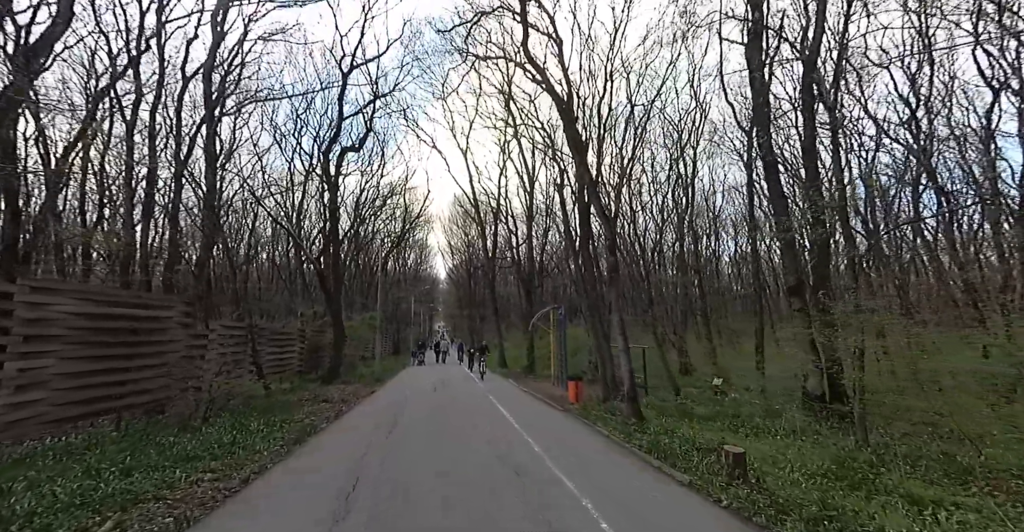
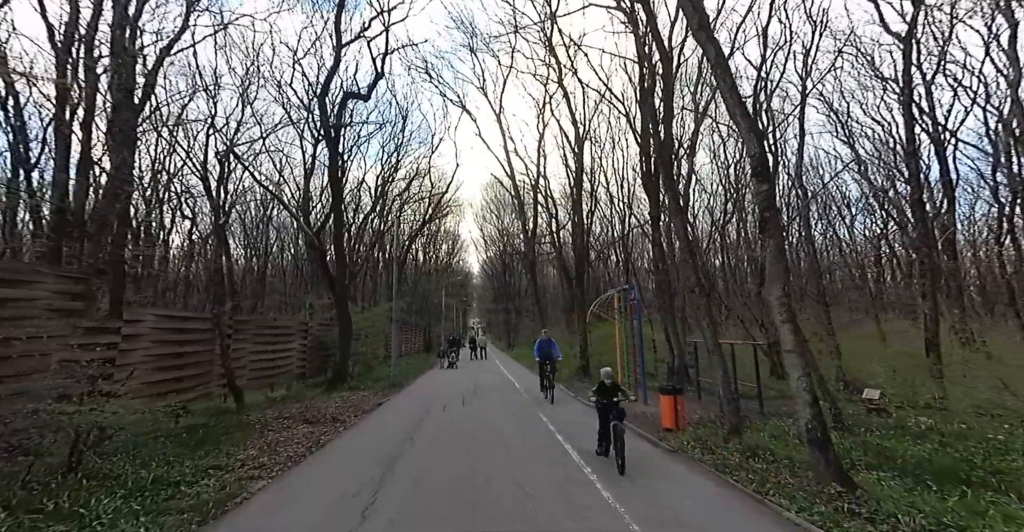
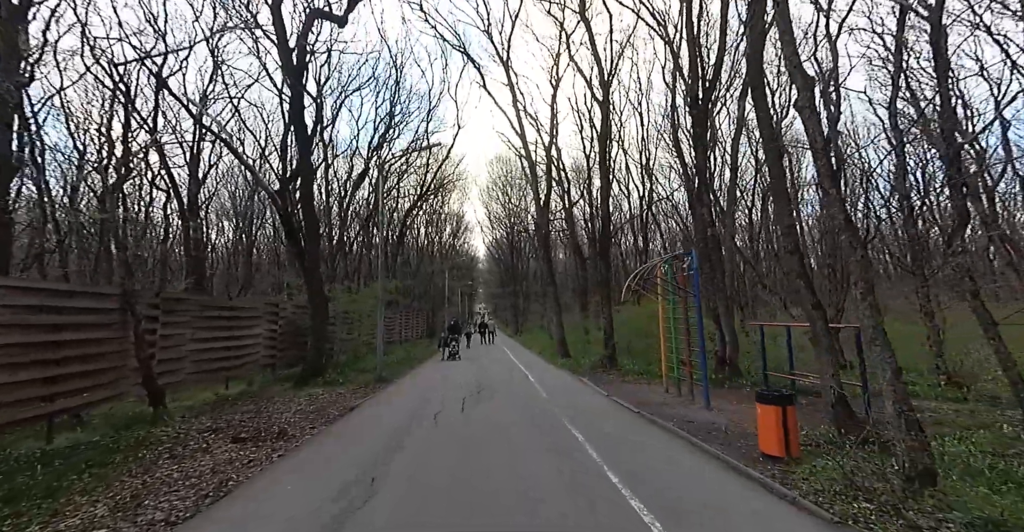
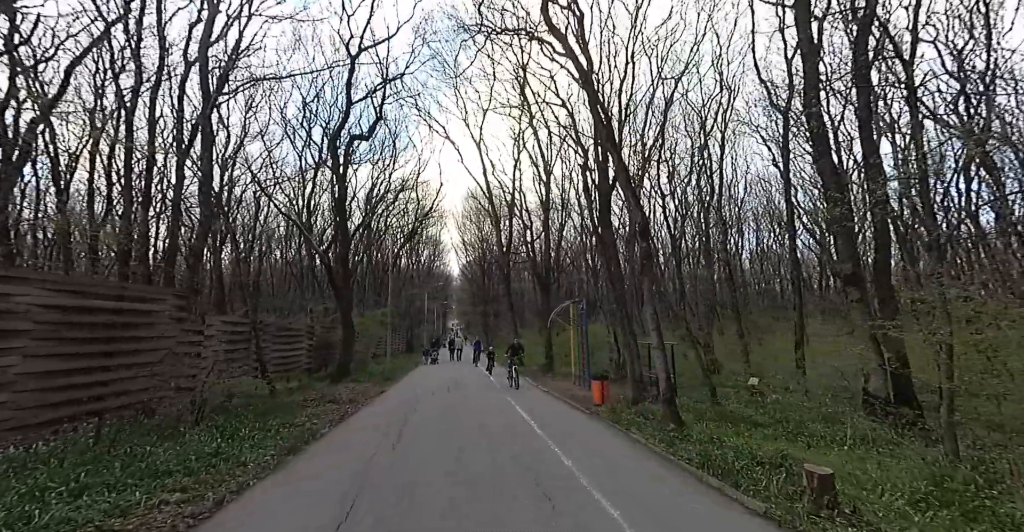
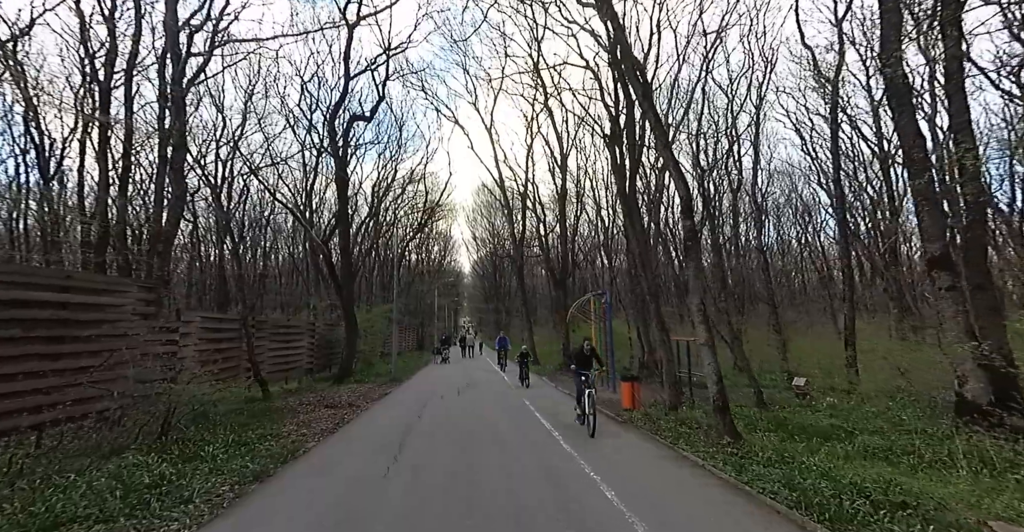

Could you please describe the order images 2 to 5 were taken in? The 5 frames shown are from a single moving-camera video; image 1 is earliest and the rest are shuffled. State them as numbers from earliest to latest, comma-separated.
4, 5, 2, 3
